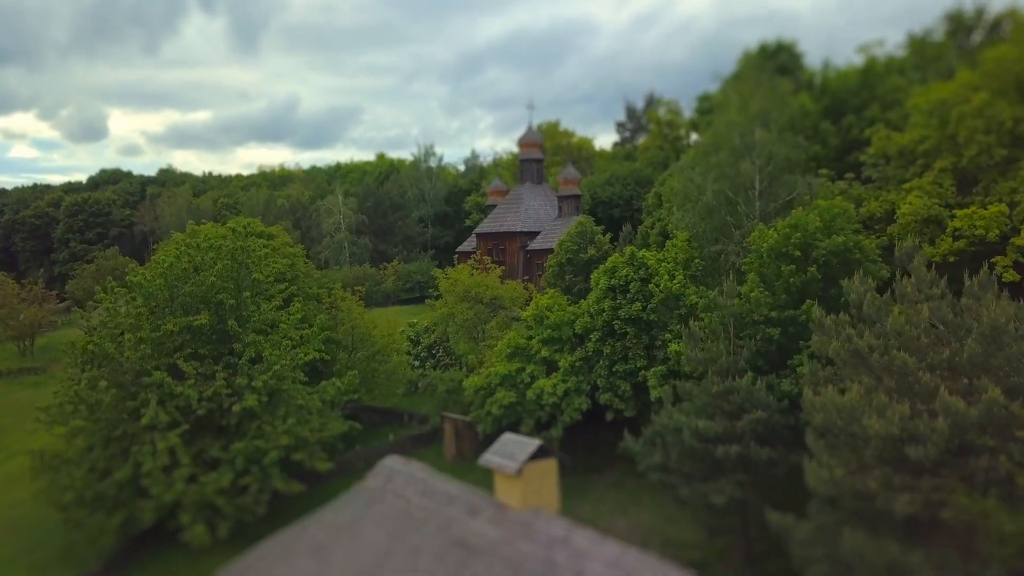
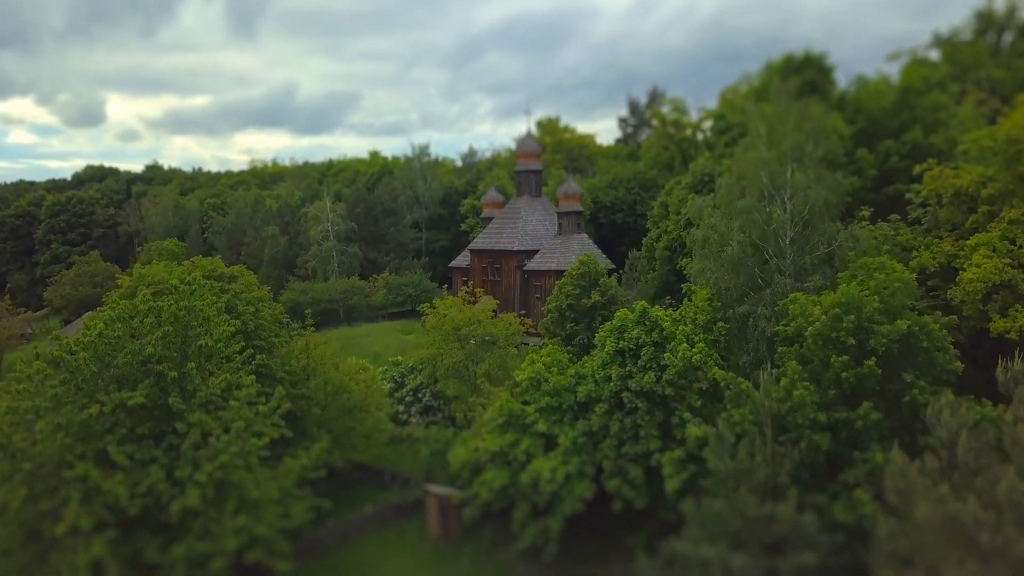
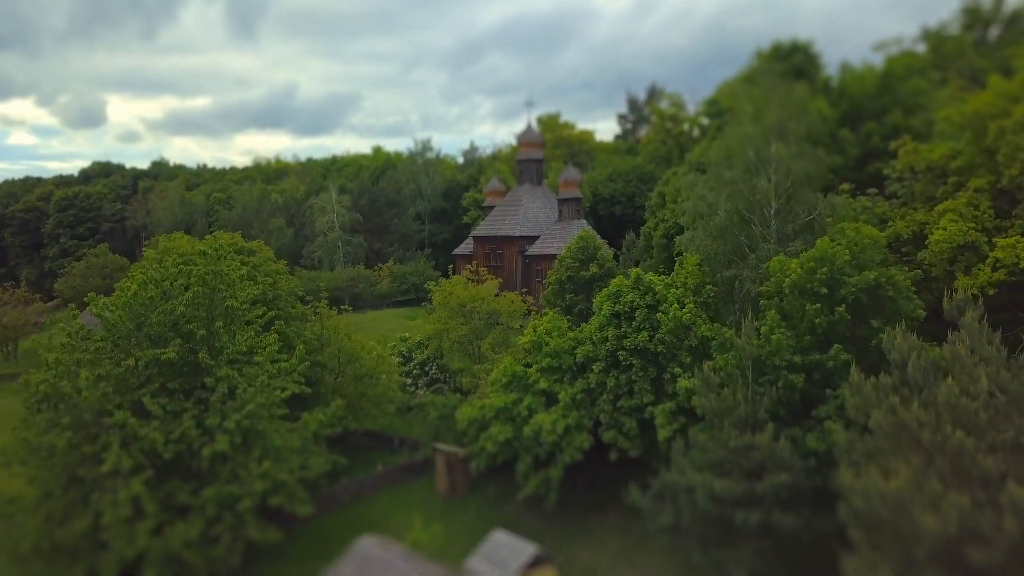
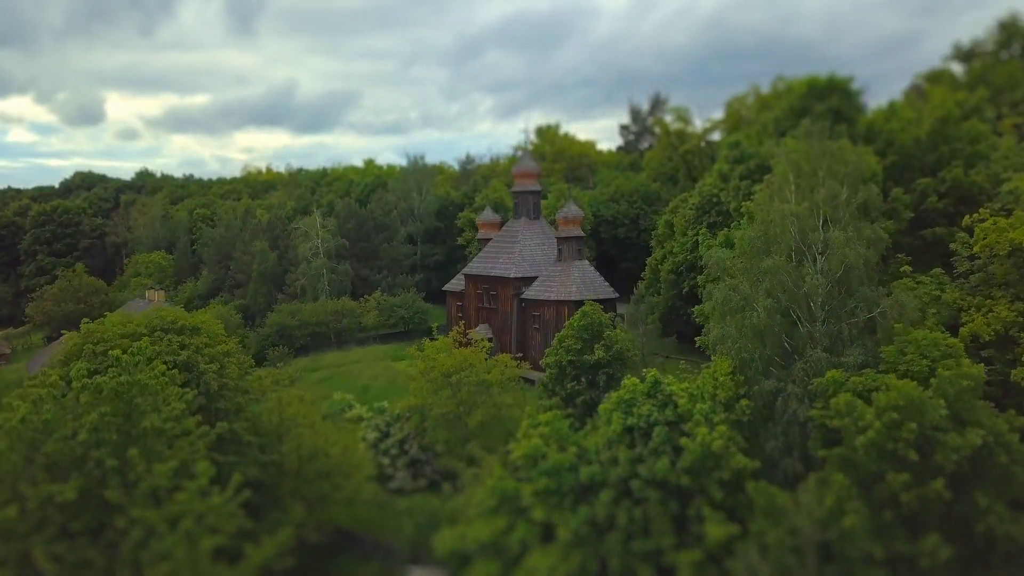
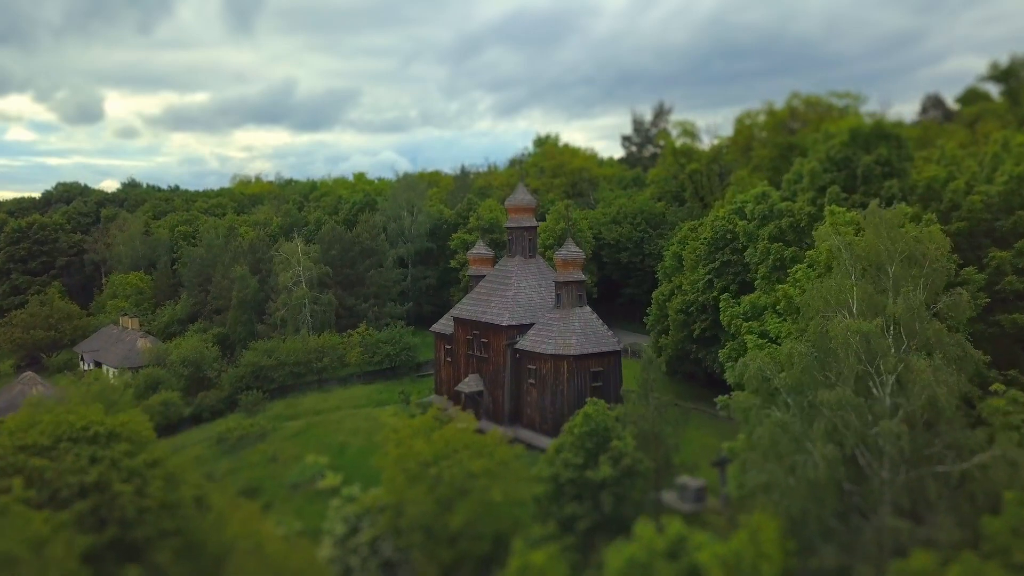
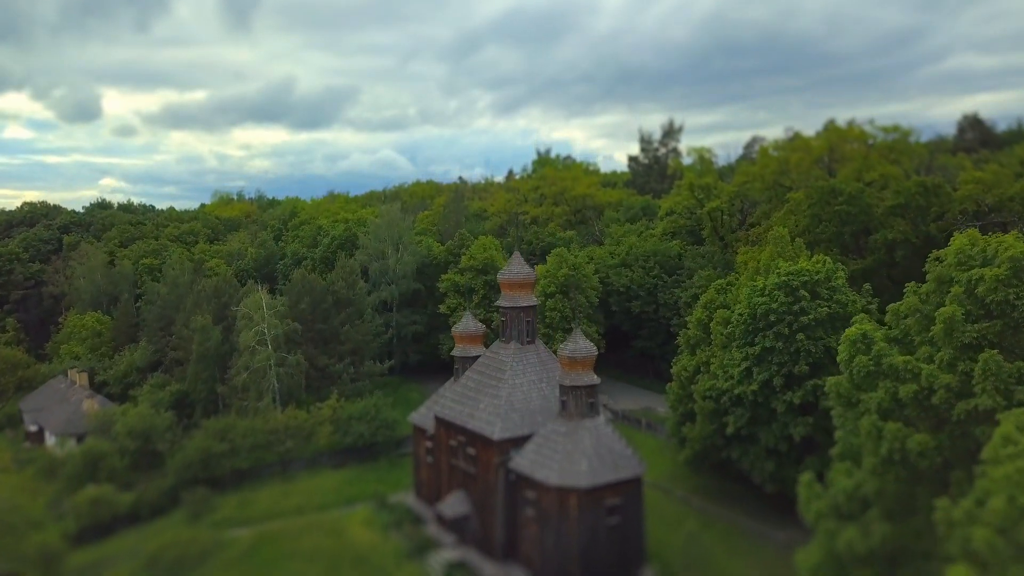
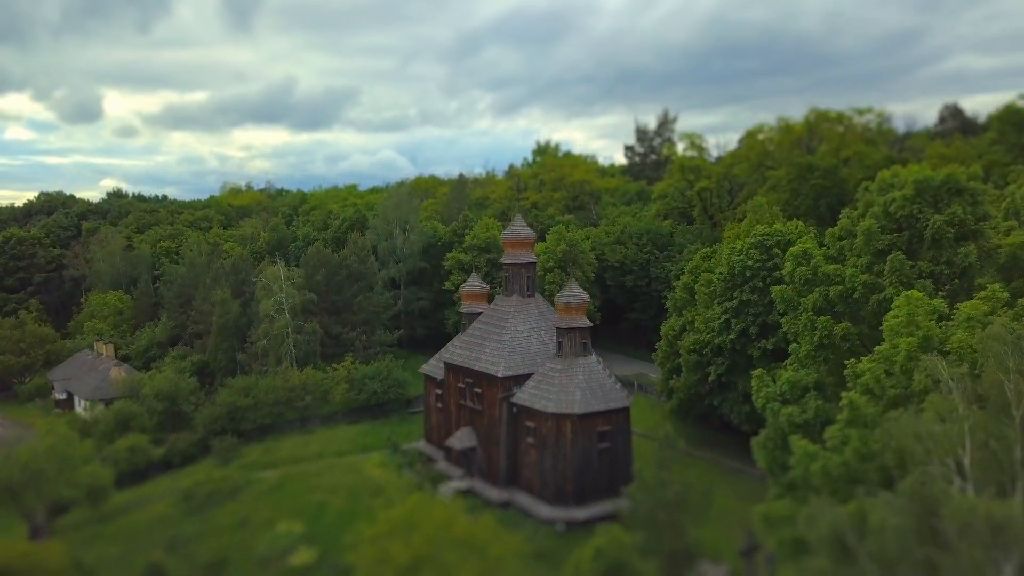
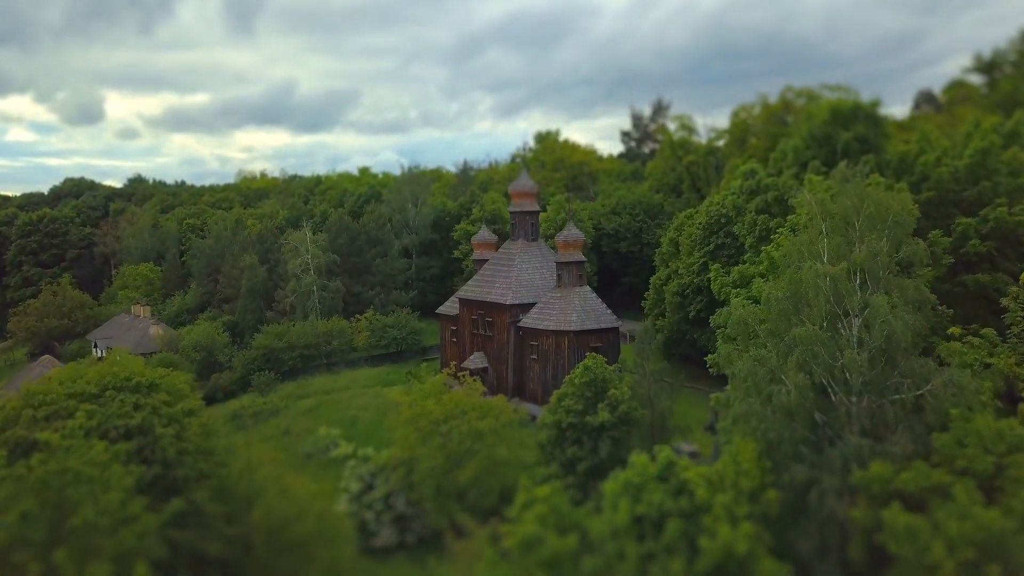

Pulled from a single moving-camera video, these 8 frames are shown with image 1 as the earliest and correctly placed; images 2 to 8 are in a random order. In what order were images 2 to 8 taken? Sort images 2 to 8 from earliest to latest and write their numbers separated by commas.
3, 2, 4, 8, 5, 7, 6
